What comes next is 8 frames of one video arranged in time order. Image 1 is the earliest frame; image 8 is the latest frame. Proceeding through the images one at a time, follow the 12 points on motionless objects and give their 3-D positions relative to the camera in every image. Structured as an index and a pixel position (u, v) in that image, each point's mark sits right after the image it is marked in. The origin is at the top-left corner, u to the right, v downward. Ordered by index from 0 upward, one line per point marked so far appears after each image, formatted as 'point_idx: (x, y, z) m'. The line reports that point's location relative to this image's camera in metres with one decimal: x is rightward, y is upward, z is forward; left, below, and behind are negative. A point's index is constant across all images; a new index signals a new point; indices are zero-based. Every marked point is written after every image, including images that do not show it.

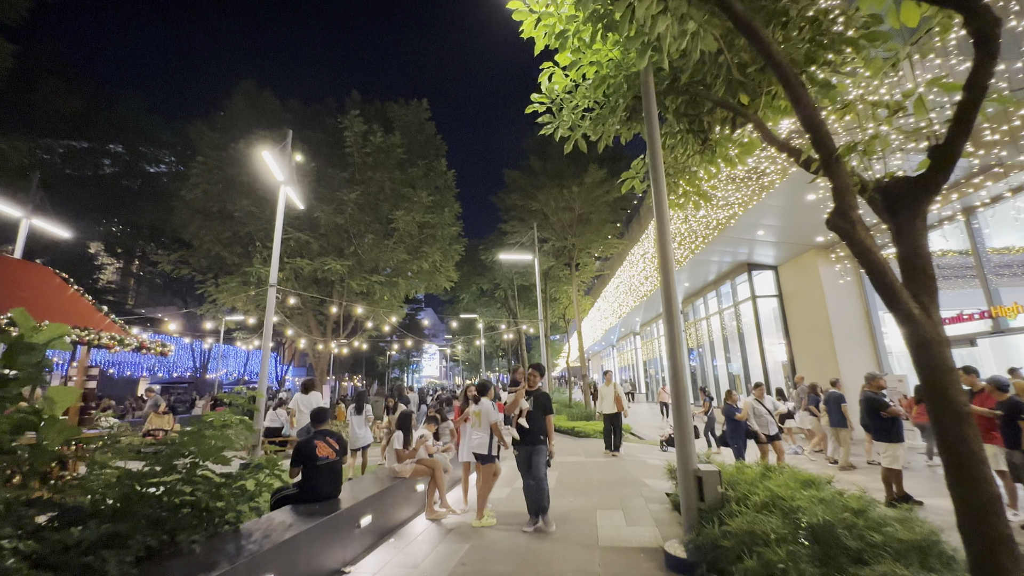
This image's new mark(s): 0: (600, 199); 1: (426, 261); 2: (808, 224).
0: (+3.2, +3.2, +16.5) m
1: (-3.0, +0.9, +15.5) m
2: (+8.2, +1.8, +12.5) m
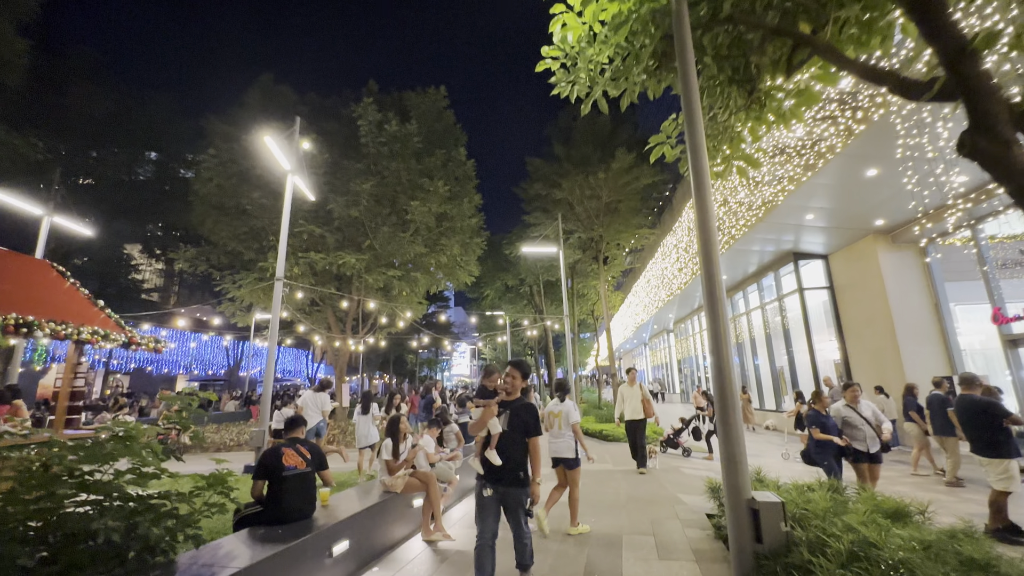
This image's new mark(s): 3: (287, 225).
0: (+4.0, +3.5, +15.4) m
1: (-2.3, +1.1, +14.8) m
2: (+8.7, +2.0, +11.1) m
3: (-5.0, +1.4, +10.1) m
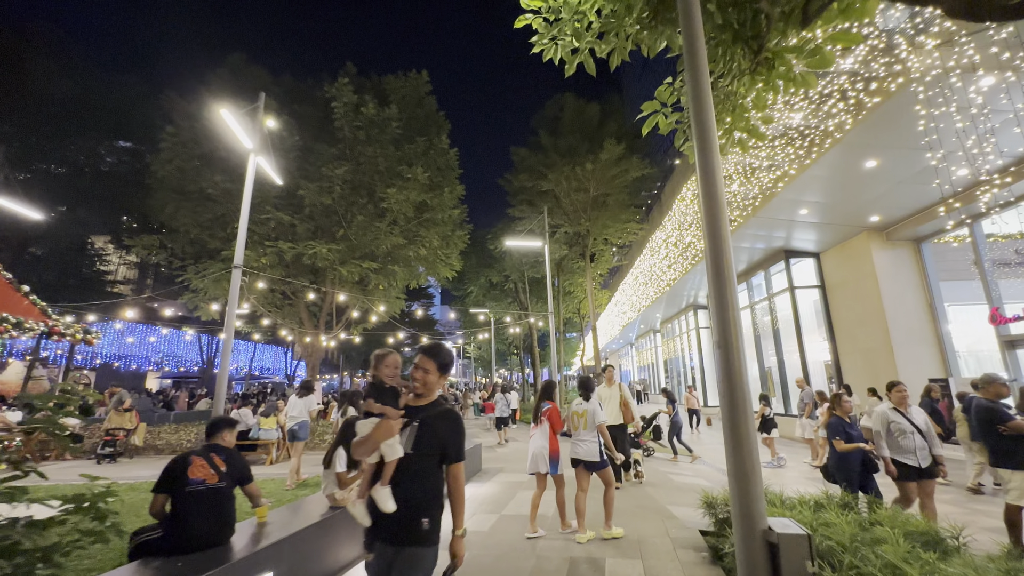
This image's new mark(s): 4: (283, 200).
0: (+3.5, +3.6, +14.9) m
1: (-2.8, +1.3, +14.1) m
2: (+8.2, +2.1, +10.7) m
3: (-5.4, +1.7, +9.2) m
4: (-6.5, +2.5, +12.8) m
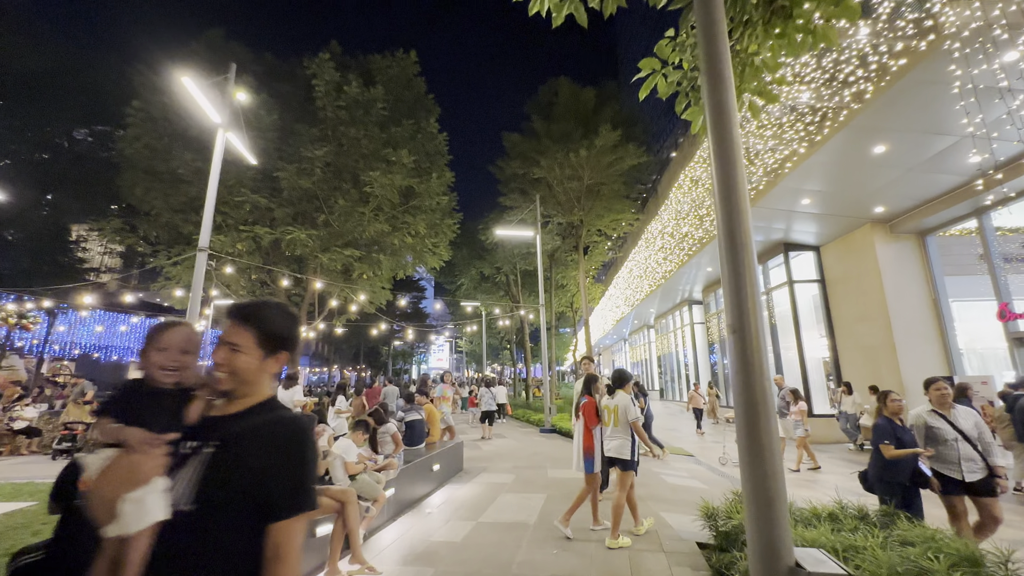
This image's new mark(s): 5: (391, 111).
0: (+3.2, +3.8, +14.3) m
1: (-3.1, +1.6, +13.4) m
2: (+8.0, +2.2, +10.2) m
3: (-5.7, +1.9, +8.6) m
4: (-6.8, +2.8, +12.1) m
5: (-3.7, +5.4, +13.9) m
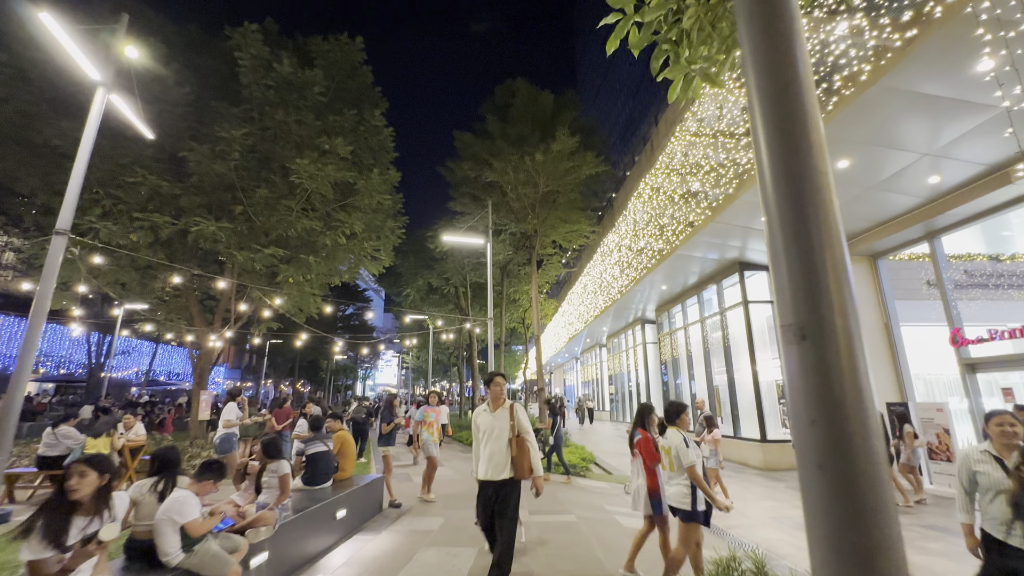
0: (+1.7, +3.4, +13.6) m
1: (-4.5, +1.4, +12.0) m
2: (+6.9, +1.8, +9.9) m
3: (-6.6, +2.0, +6.9) m
4: (-8.0, +2.8, +10.4) m
5: (-5.1, +5.3, +12.5) m
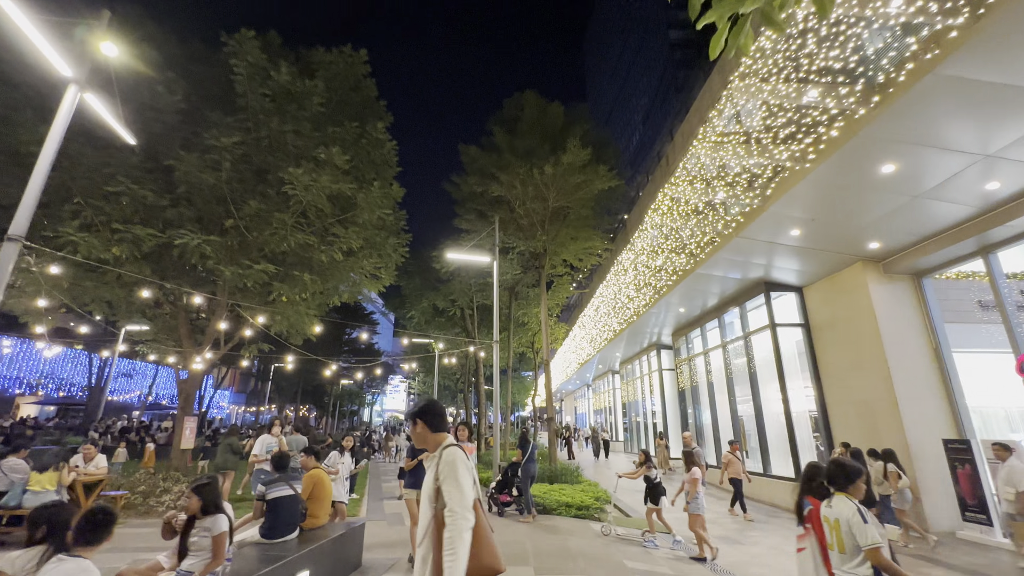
0: (+1.9, +2.8, +12.9) m
1: (-4.3, +1.0, +11.3) m
2: (+7.0, +1.4, +9.0) m
3: (-6.5, +1.8, +6.3) m
4: (-7.8, +2.5, +9.8) m
5: (-4.9, +4.8, +12.1) m
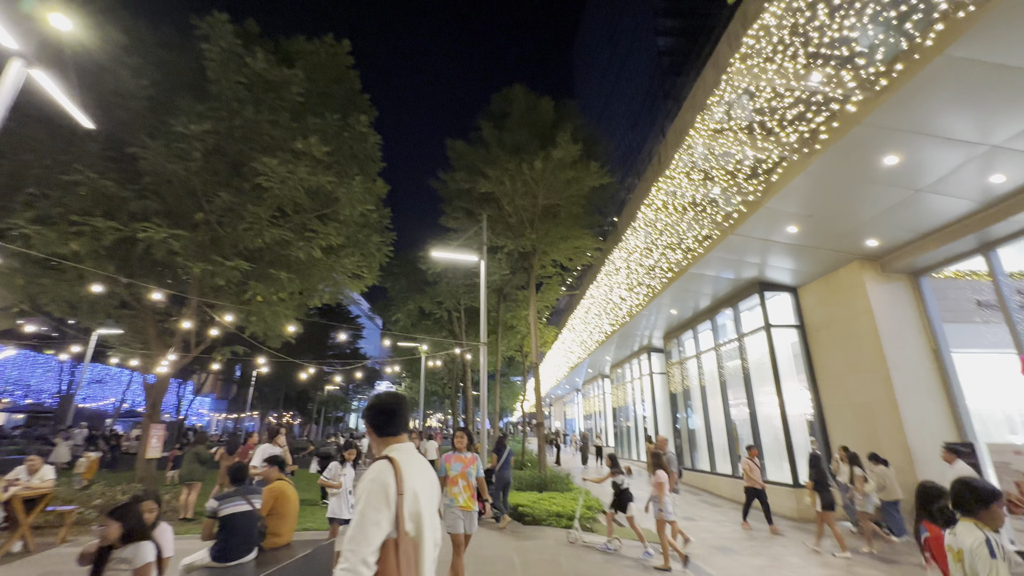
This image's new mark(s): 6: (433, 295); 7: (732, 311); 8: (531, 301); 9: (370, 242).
0: (+1.6, +2.8, +12.5) m
1: (-4.6, +1.0, +10.8) m
2: (+6.8, +1.4, +8.7) m
3: (-6.6, +1.9, +5.7) m
4: (-8.1, +2.5, +9.2) m
5: (-5.2, +4.8, +11.5) m
6: (-3.3, -0.3, +18.7) m
7: (+6.8, -0.7, +14.0) m
8: (+0.6, -0.4, +14.2) m
9: (-3.9, +1.3, +12.5) m
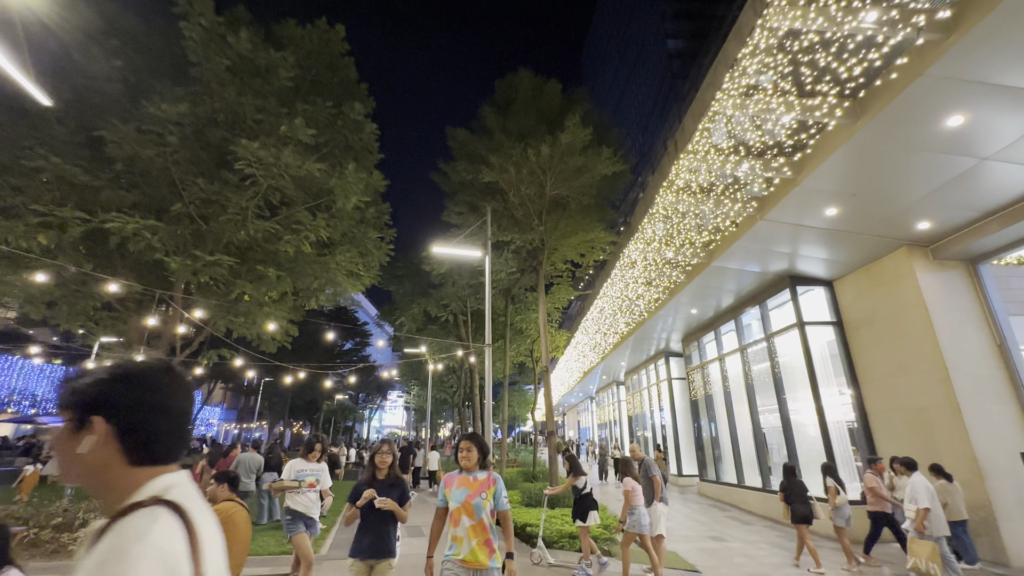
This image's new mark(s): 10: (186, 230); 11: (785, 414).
0: (+1.8, +2.9, +11.6) m
1: (-4.5, +1.1, +10.0) m
2: (+6.8, +1.6, +7.6) m
3: (-6.7, +2.1, +5.0) m
4: (-8.0, +2.6, +8.5) m
5: (-5.1, +4.8, +10.8) m
6: (-3.0, -0.4, +17.8) m
7: (+7.1, -0.6, +12.9) m
8: (+0.8, -0.3, +13.2) m
9: (-3.8, +1.3, +11.7) m
10: (-6.5, +1.1, +9.1) m
11: (+7.3, -3.3, +12.0) m
